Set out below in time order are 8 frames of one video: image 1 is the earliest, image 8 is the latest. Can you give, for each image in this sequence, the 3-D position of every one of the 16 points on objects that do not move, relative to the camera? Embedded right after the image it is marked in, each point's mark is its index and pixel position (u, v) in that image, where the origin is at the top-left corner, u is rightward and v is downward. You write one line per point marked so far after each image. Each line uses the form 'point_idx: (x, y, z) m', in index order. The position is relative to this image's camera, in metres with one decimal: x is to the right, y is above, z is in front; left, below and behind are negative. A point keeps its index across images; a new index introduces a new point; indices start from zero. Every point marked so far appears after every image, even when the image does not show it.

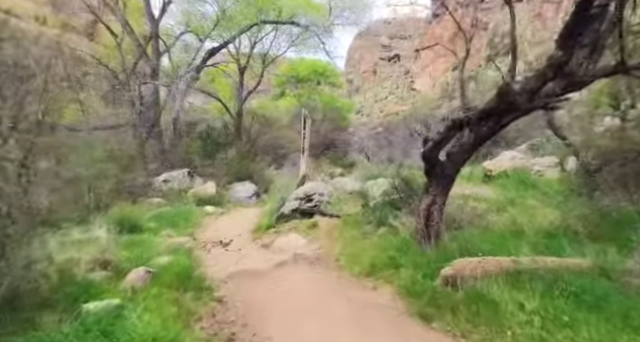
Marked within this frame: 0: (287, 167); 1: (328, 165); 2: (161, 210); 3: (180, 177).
0: (-1.1, +0.1, +16.3) m
1: (+0.4, +0.1, +18.5) m
2: (-3.0, -0.7, +8.9) m
3: (-3.5, -0.1, +12.2) m
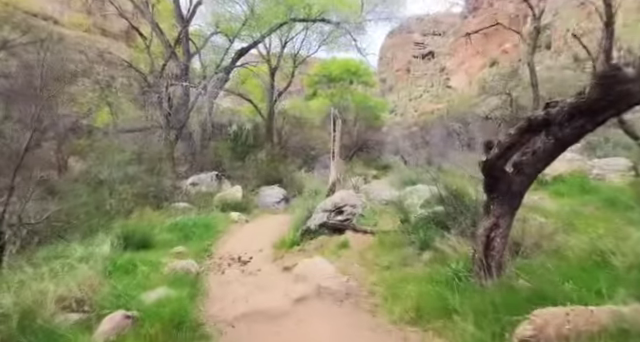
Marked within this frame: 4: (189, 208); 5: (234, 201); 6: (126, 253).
0: (0.0, 0.0, +15.6) m
1: (+1.6, +0.1, +17.7) m
2: (-2.4, -0.8, +8.3) m
3: (-2.7, -0.2, +11.6) m
4: (-2.6, -0.7, +9.4) m
5: (-1.8, -0.6, +9.9) m
6: (-1.9, -0.8, +4.8) m
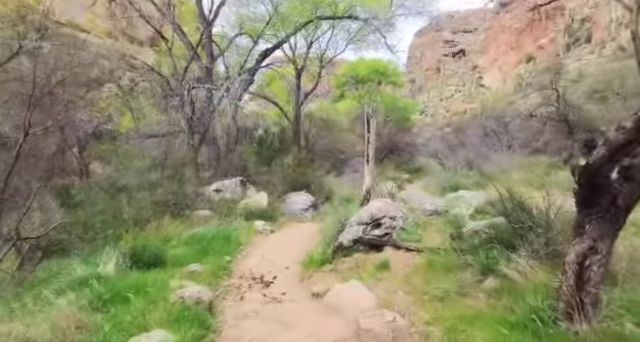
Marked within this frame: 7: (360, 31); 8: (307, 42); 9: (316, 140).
0: (+0.9, -0.1, +14.9) m
1: (+2.6, 0.0, +16.9) m
2: (-1.9, -0.9, +7.8) m
3: (-2.0, -0.4, +11.1) m
4: (-2.0, -0.8, +8.9) m
5: (-1.2, -0.8, +9.3) m
6: (-1.6, -0.9, +4.2) m
7: (+1.6, +5.8, +19.6) m
8: (-0.5, +5.3, +19.8) m
9: (-0.1, +1.3, +19.7) m
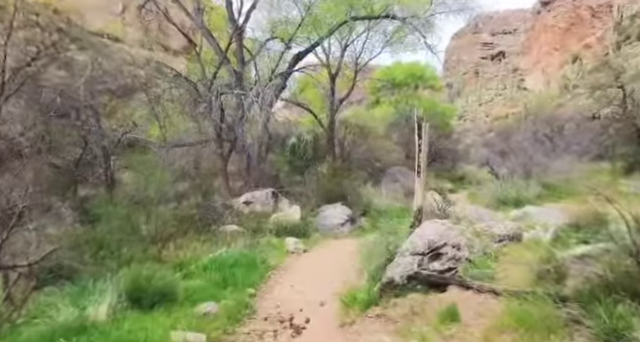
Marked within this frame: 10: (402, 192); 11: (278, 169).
0: (+2.0, -0.4, +14.0) m
1: (+3.8, -0.3, +15.8) m
2: (-1.3, -1.1, +7.0) m
3: (-1.2, -0.6, +10.4) m
4: (-1.4, -1.0, +8.2) m
5: (-0.5, -1.0, +8.5) m
6: (-1.3, -1.0, +3.4) m
7: (+3.0, +5.5, +18.7) m
8: (+0.9, +5.0, +19.0) m
9: (+1.3, +0.9, +18.8) m
10: (+2.2, -0.6, +12.9) m
11: (-1.3, 0.0, +14.9) m
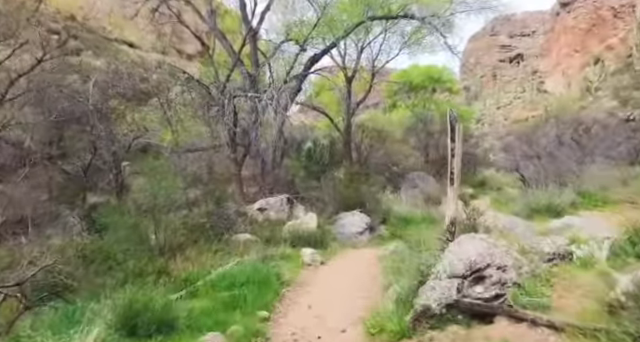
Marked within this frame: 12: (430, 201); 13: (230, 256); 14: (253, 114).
0: (+2.4, -0.5, +13.5) m
1: (+4.4, -0.5, +15.2) m
2: (-1.1, -1.2, +6.6) m
3: (-0.9, -0.7, +10.0) m
4: (-1.1, -1.1, +7.7) m
5: (-0.2, -1.1, +8.0) m
6: (-1.2, -1.1, +3.0) m
7: (+3.6, +5.3, +18.2) m
8: (+1.5, +4.8, +18.6) m
9: (+1.9, +0.7, +18.3) m
10: (+2.7, -0.7, +12.4) m
11: (-0.8, -0.1, +14.5) m
12: (+2.8, -0.8, +12.3) m
13: (-1.3, -1.2, +6.7) m
14: (-1.7, +1.4, +12.2) m
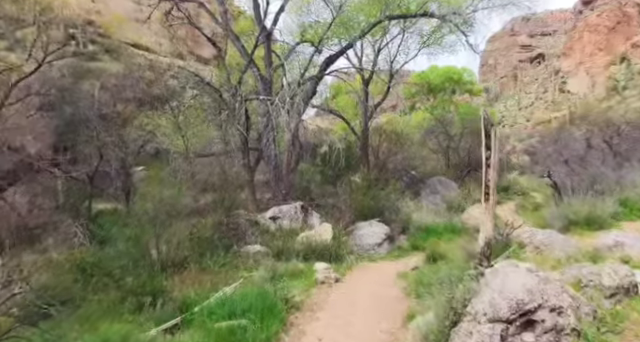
0: (+2.9, -0.6, +12.8) m
1: (+4.9, -0.6, +14.5) m
2: (-0.9, -1.3, +6.1) m
3: (-0.6, -0.9, +9.5) m
4: (-0.9, -1.3, +7.2) m
5: (0.0, -1.2, +7.5) m
6: (-1.1, -1.2, +2.5) m
7: (+4.2, +5.1, +17.5) m
8: (+2.1, +4.6, +18.0) m
9: (+2.5, +0.6, +17.7) m
10: (+3.1, -0.9, +11.7) m
11: (-0.3, -0.3, +14.0) m
12: (+3.2, -0.9, +11.6) m
13: (-1.1, -1.3, +6.2) m
14: (-1.3, +1.3, +11.7) m
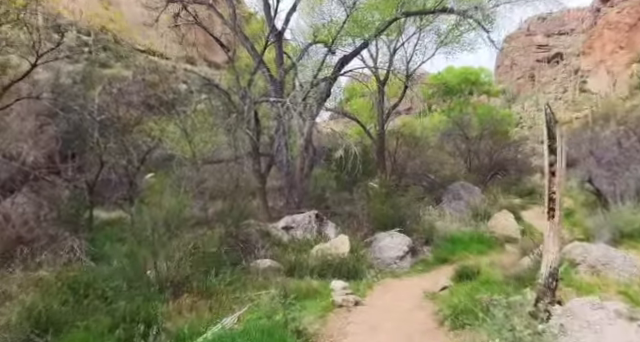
0: (+3.3, -0.8, +12.1) m
1: (+5.3, -0.7, +13.7) m
2: (-0.7, -1.4, +5.5) m
3: (-0.3, -1.0, +8.8) m
4: (-0.6, -1.4, +6.6) m
5: (+0.3, -1.3, +6.8) m
6: (-1.1, -1.2, +1.9) m
7: (+4.7, +5.0, +16.8) m
8: (+2.6, +4.4, +17.3) m
9: (+3.0, +0.4, +17.0) m
10: (+3.4, -1.0, +11.0) m
11: (+0.1, -0.4, +13.3) m
12: (+3.6, -1.0, +10.9) m
13: (-0.9, -1.4, +5.5) m
14: (-1.0, +1.1, +11.1) m
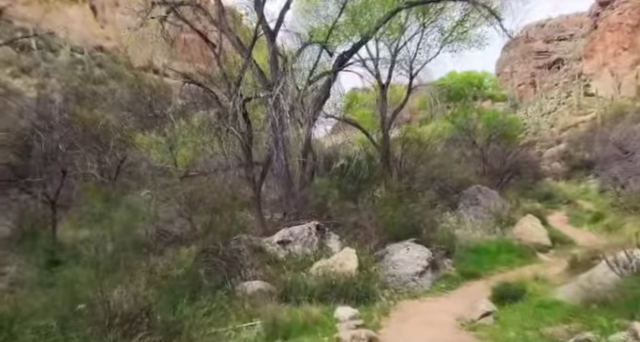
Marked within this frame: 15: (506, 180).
0: (+3.3, -0.8, +10.8) m
1: (+5.3, -0.8, +12.4) m
2: (-0.7, -1.4, +4.2) m
3: (-0.3, -1.0, +7.5) m
4: (-0.6, -1.4, +5.3) m
5: (+0.3, -1.3, +5.6) m
6: (-1.1, -1.1, +0.6) m
7: (+4.6, +4.8, +15.7) m
8: (+2.5, +4.2, +16.2) m
9: (+3.1, +0.2, +15.7) m
10: (+3.5, -1.0, +9.7) m
11: (+0.1, -0.6, +12.1) m
12: (+3.6, -1.0, +9.6) m
13: (-0.9, -1.4, +4.3) m
14: (-1.0, +1.0, +9.9) m
15: (+7.3, -0.4, +18.9) m
